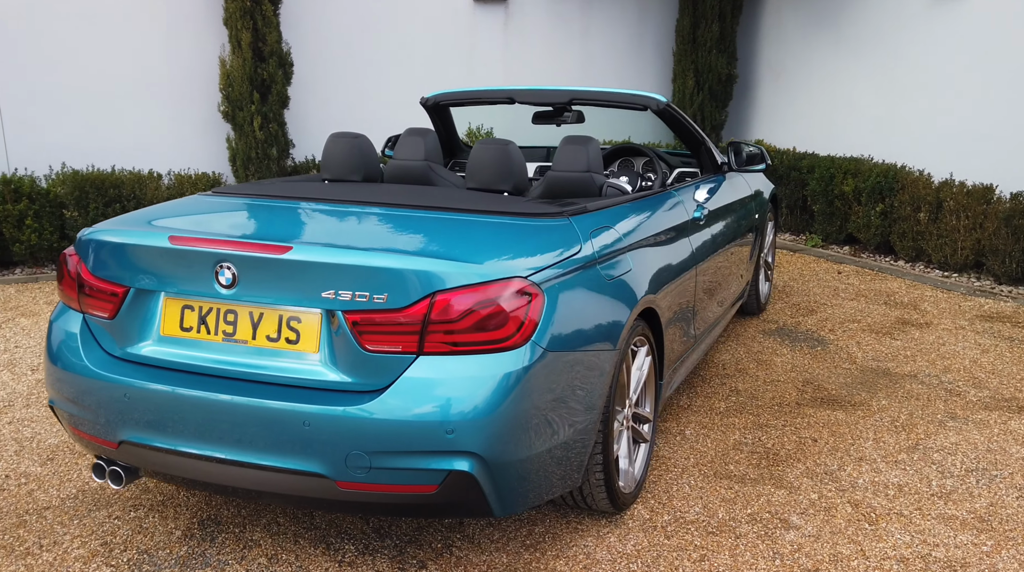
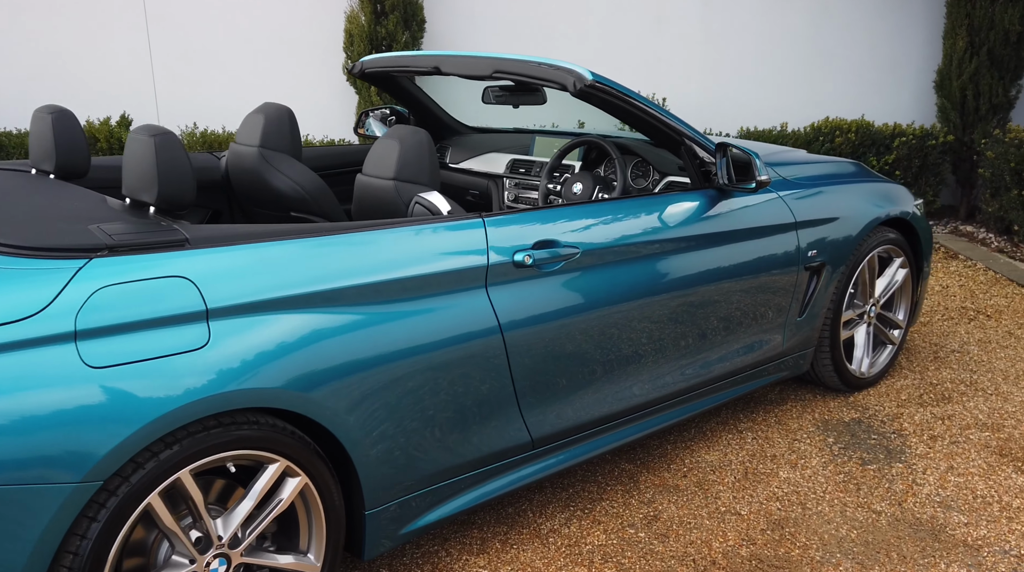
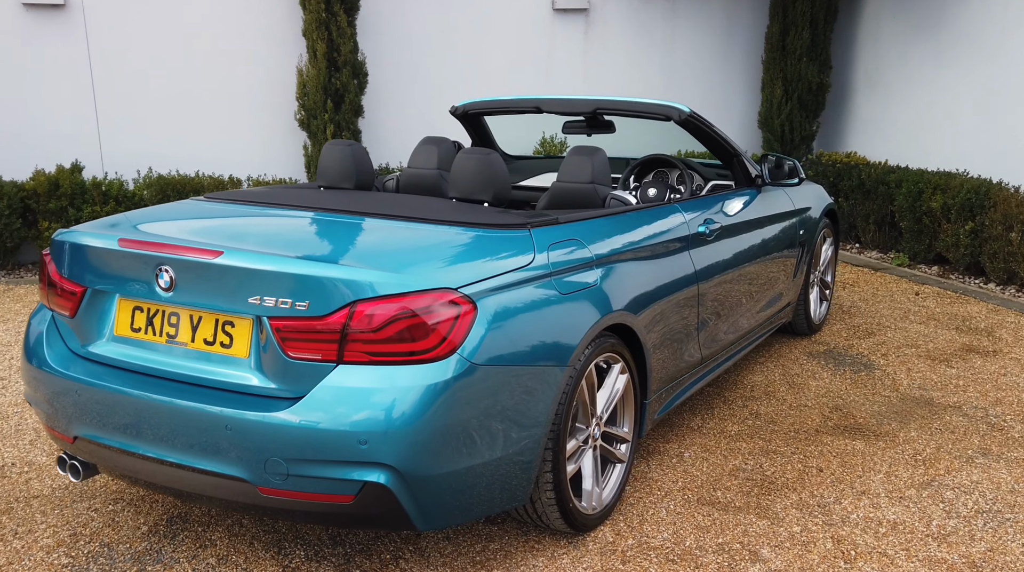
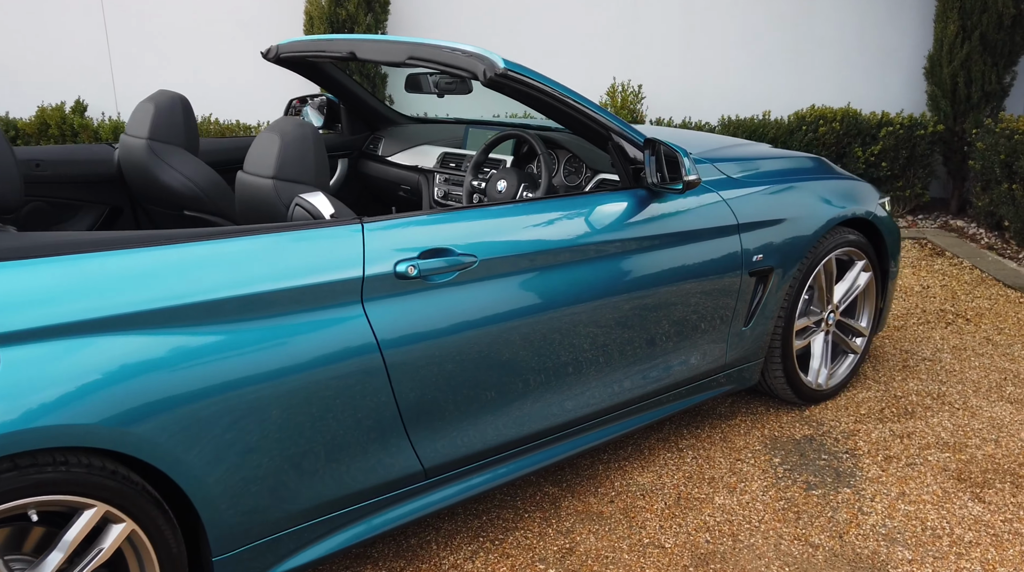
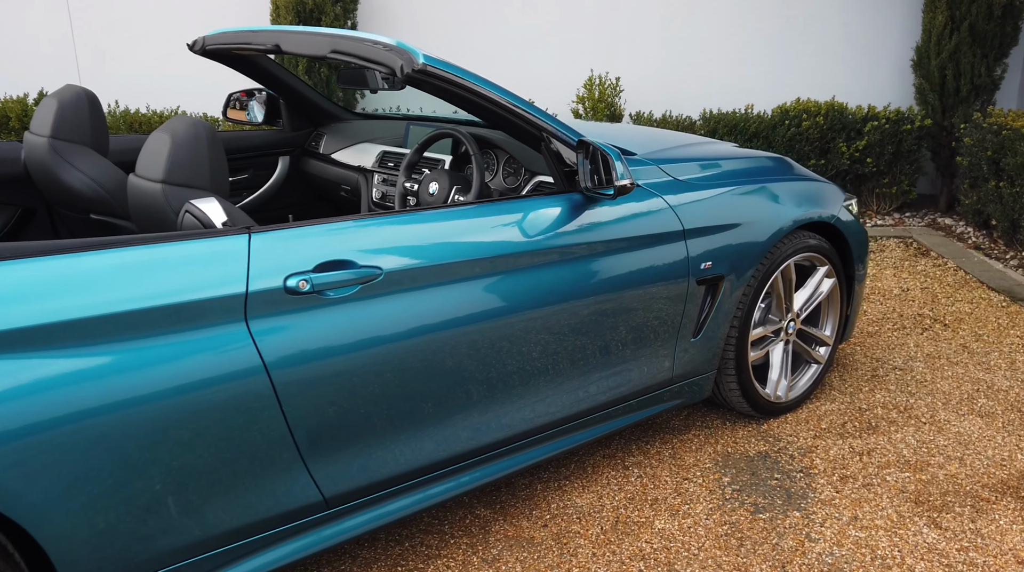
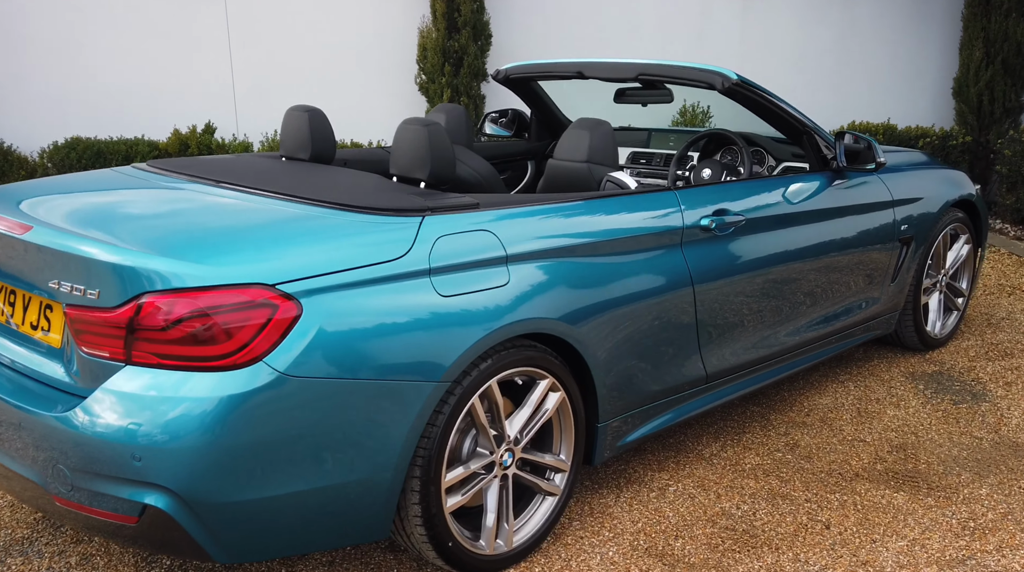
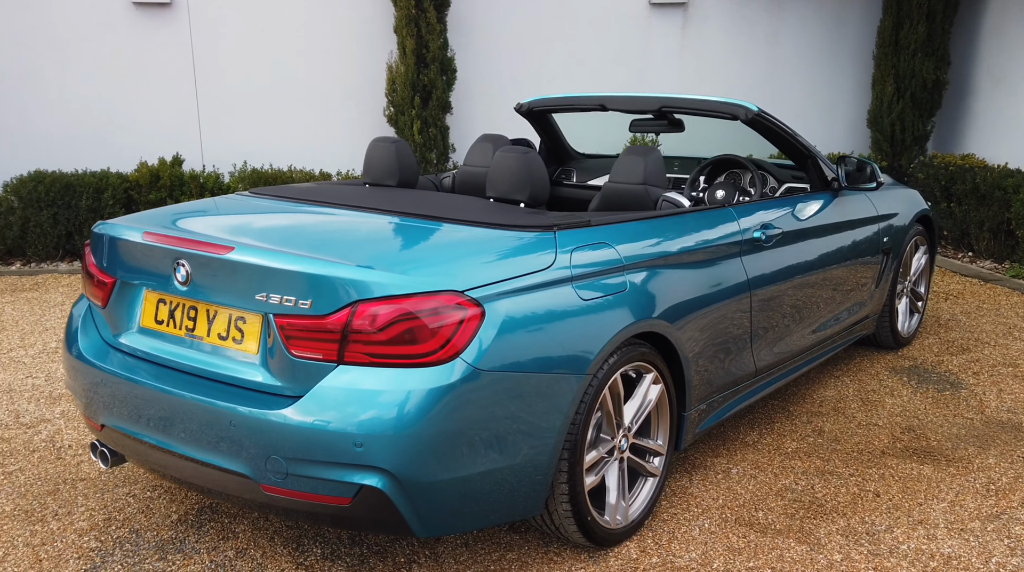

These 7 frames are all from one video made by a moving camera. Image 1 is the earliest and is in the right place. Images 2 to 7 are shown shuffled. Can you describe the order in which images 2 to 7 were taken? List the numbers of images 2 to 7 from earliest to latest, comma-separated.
3, 7, 6, 2, 4, 5
